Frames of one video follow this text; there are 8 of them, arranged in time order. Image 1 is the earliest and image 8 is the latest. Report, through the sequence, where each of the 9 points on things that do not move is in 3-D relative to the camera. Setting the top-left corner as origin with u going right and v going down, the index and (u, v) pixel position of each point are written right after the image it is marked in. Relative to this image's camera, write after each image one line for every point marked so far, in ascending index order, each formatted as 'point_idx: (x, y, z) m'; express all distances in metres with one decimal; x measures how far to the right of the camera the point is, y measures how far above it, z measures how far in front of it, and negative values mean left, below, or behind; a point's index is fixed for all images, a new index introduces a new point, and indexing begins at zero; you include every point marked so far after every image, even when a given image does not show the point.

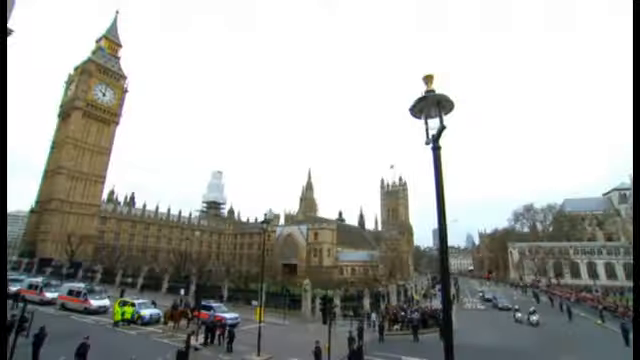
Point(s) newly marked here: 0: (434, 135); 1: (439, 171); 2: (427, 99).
0: (+3.0, +1.3, +8.7) m
1: (+2.9, +0.2, +7.5) m
2: (+2.6, +2.0, +7.7) m
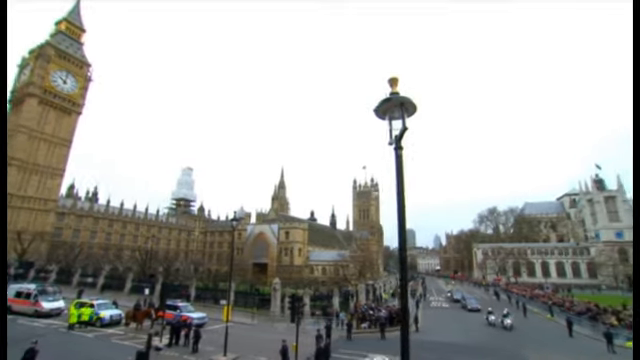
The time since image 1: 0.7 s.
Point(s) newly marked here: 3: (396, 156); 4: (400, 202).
0: (+2.1, +1.2, +9.0) m
1: (+2.0, +0.1, +7.8) m
2: (+1.8, +1.9, +8.0) m
3: (+2.1, +0.7, +9.0) m
4: (+2.0, -0.5, +7.9) m
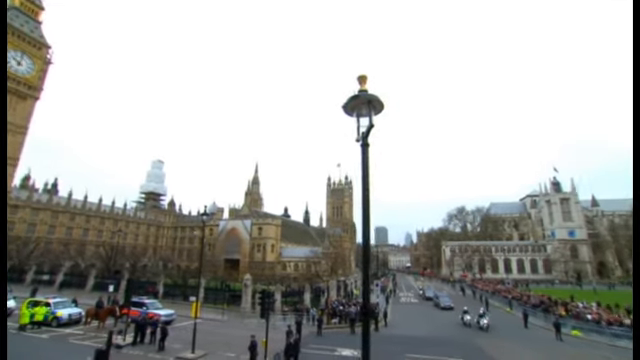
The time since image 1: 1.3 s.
0: (+1.2, +1.3, +9.2) m
1: (+1.2, +0.2, +8.0) m
2: (+1.0, +2.0, +8.1) m
3: (+1.2, +0.8, +9.1) m
4: (+1.1, -0.4, +8.1) m
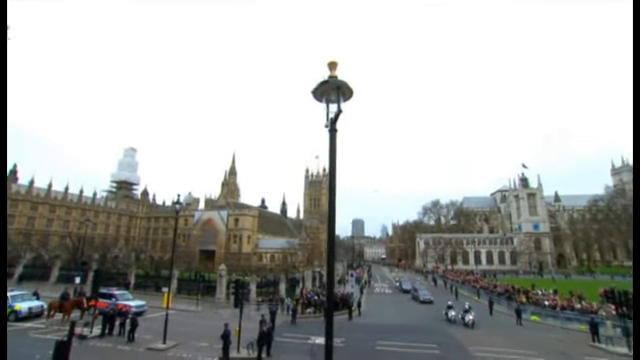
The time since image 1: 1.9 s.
0: (+0.3, +1.7, +9.3) m
1: (+0.4, +0.6, +8.1) m
2: (+0.2, +2.4, +8.2) m
3: (+0.3, +1.2, +9.3) m
4: (+0.3, 0.0, +8.2) m
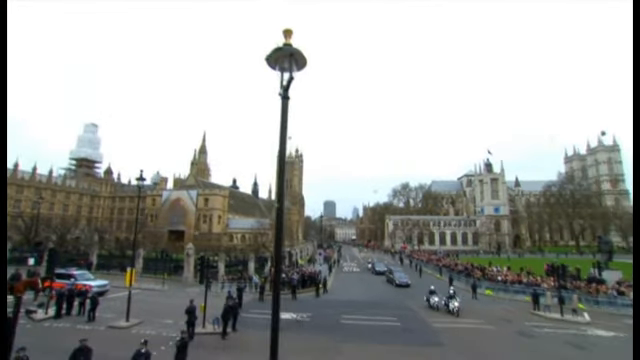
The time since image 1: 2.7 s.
0: (-1.0, +2.7, +9.2) m
1: (-0.9, +1.4, +8.2) m
2: (-1.1, +3.2, +8.1) m
3: (-1.1, +2.1, +9.2) m
4: (-1.0, +0.8, +8.3) m
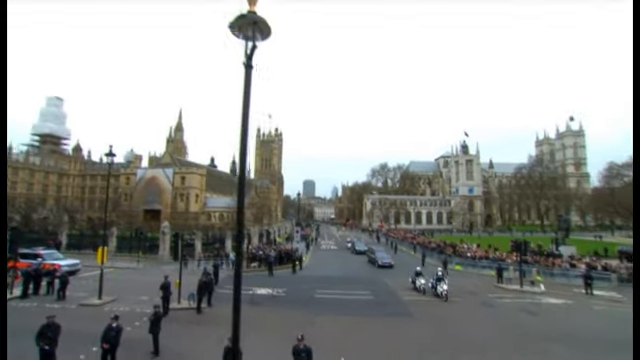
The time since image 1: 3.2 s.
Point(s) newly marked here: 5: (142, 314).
0: (-2.0, +3.5, +9.1) m
1: (-1.9, +2.2, +8.1) m
2: (-2.0, +4.0, +7.9) m
3: (-2.1, +2.9, +9.1) m
4: (-2.0, +1.6, +8.2) m
5: (-10.7, -8.2, +19.9) m
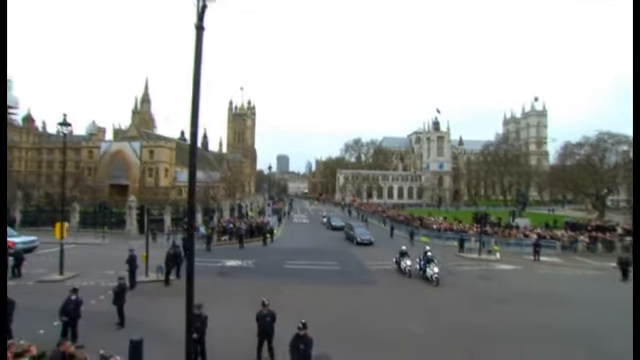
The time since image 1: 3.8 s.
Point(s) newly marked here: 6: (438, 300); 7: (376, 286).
0: (-3.3, +4.4, +8.7) m
1: (-3.1, +3.0, +7.8) m
2: (-3.2, +4.8, +7.5) m
3: (-3.3, +3.9, +8.8) m
4: (-3.2, +2.4, +8.0) m
5: (-12.9, -6.4, +19.6) m
6: (+5.7, -5.8, +16.0) m
7: (+3.3, -6.3, +19.7) m
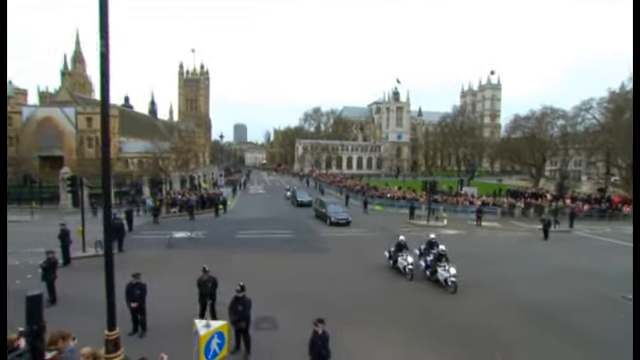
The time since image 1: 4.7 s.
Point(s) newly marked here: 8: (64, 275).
0: (-5.0, +5.2, +6.9) m
1: (-4.7, +3.8, +6.2) m
2: (-4.8, +5.5, +5.7) m
3: (-5.1, +4.7, +7.0) m
4: (-4.9, +3.2, +6.4) m
5: (-16.0, -4.6, +17.5) m
6: (+2.9, -4.2, +16.2) m
7: (+0.1, -4.4, +19.6) m
8: (-13.4, -4.8, +16.2) m
